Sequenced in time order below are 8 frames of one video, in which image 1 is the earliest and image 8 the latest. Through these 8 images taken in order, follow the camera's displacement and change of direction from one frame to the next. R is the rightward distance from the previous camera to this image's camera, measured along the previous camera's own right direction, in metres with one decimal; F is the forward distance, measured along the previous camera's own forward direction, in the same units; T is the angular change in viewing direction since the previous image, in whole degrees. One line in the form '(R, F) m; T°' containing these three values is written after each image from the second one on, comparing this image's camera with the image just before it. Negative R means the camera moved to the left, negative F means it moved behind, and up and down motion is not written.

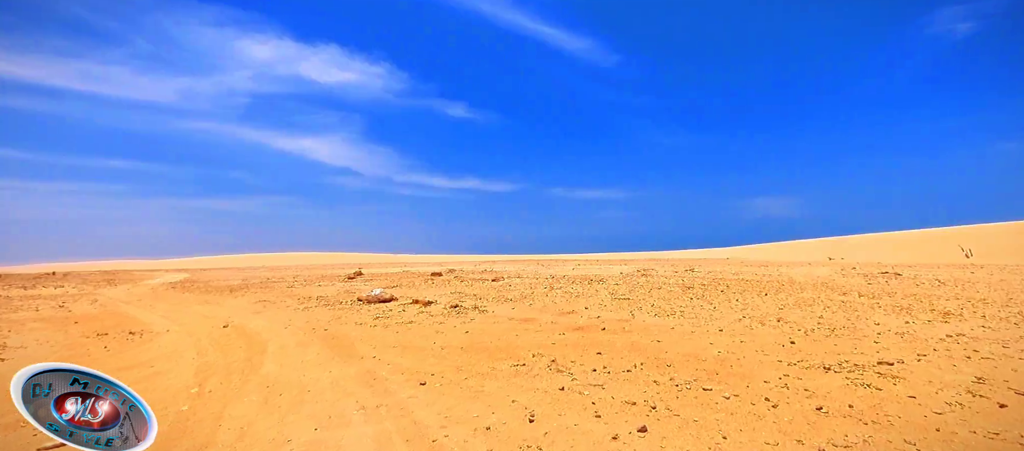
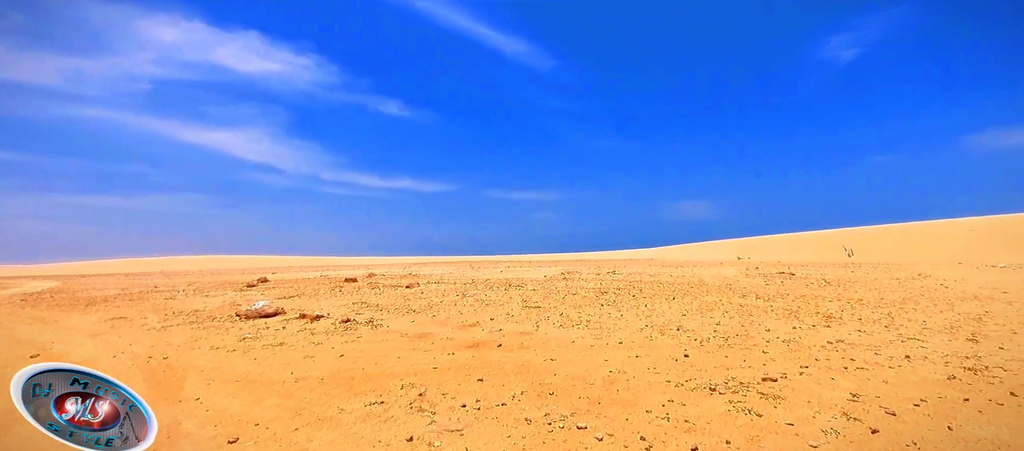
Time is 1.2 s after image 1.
(+0.7, +0.6) m; +9°
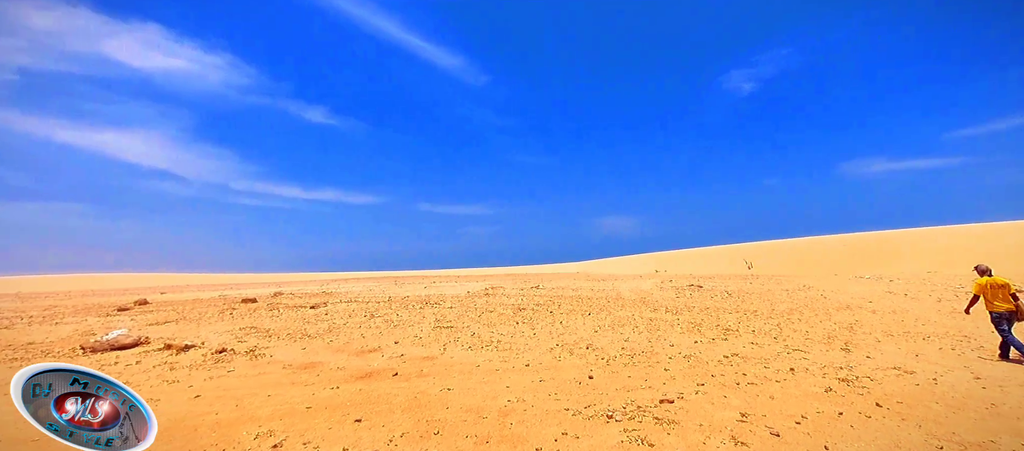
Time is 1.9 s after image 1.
(+0.4, +0.4) m; +9°
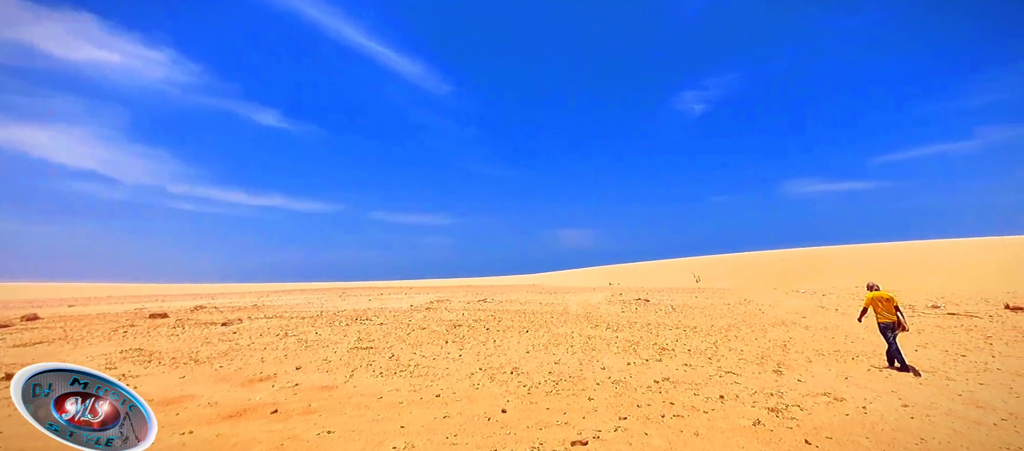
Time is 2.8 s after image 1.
(+0.6, +0.7) m; +5°
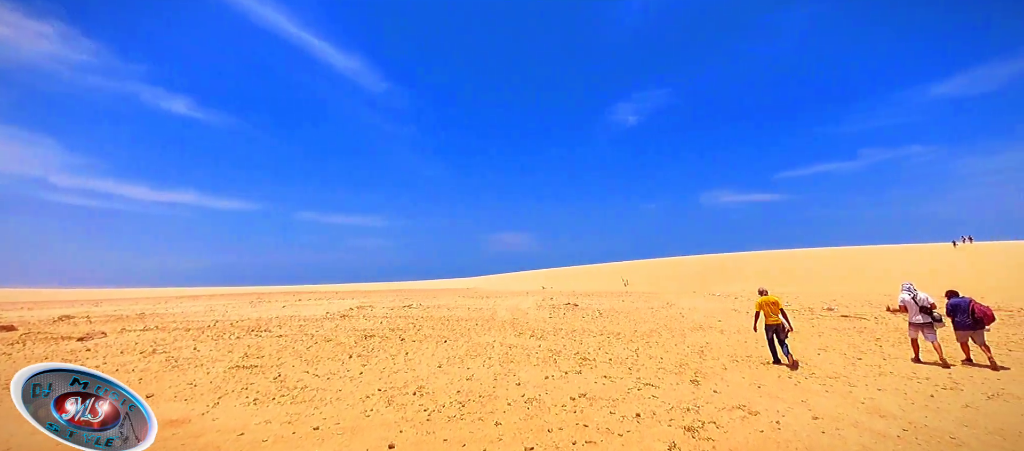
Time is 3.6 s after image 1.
(+0.4, +0.7) m; +8°
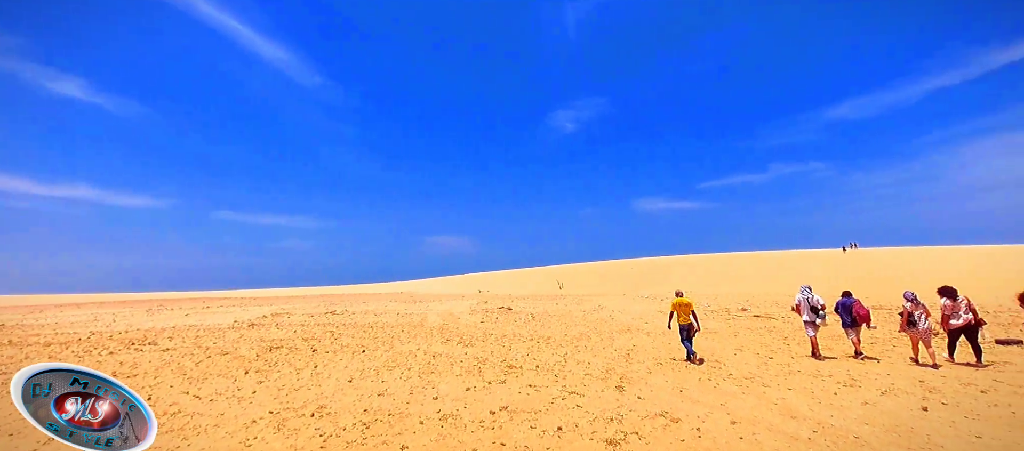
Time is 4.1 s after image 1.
(+0.3, +0.5) m; +8°
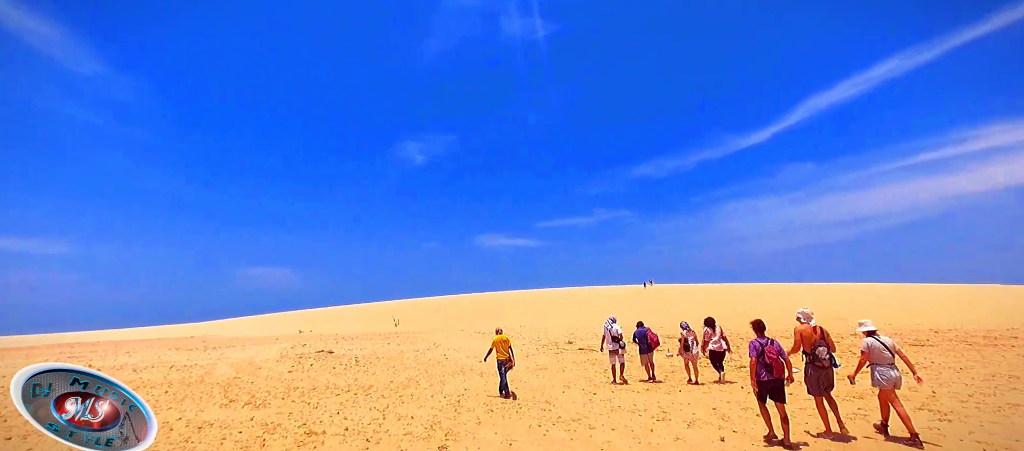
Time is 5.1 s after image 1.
(+0.4, +0.9) m; +20°
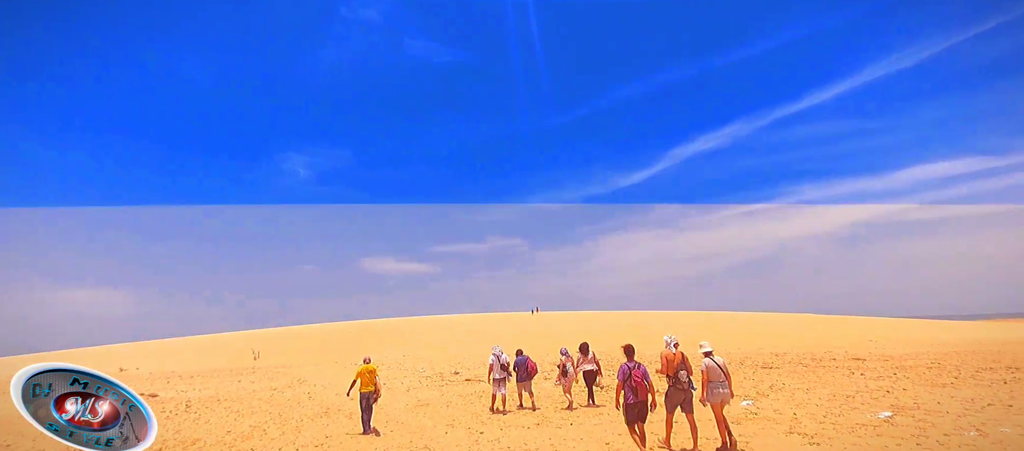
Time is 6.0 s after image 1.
(+0.1, +1.0) m; +14°
